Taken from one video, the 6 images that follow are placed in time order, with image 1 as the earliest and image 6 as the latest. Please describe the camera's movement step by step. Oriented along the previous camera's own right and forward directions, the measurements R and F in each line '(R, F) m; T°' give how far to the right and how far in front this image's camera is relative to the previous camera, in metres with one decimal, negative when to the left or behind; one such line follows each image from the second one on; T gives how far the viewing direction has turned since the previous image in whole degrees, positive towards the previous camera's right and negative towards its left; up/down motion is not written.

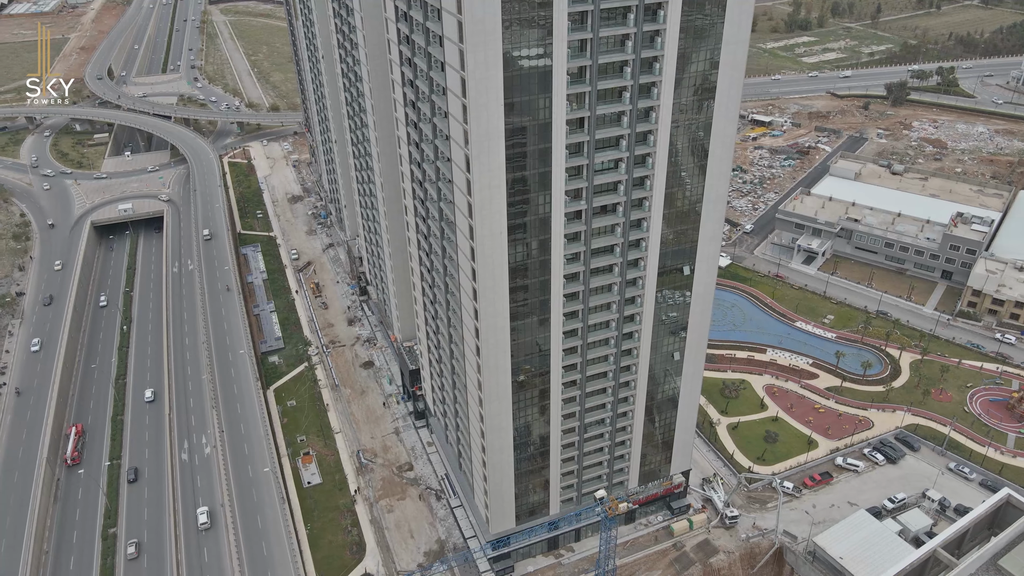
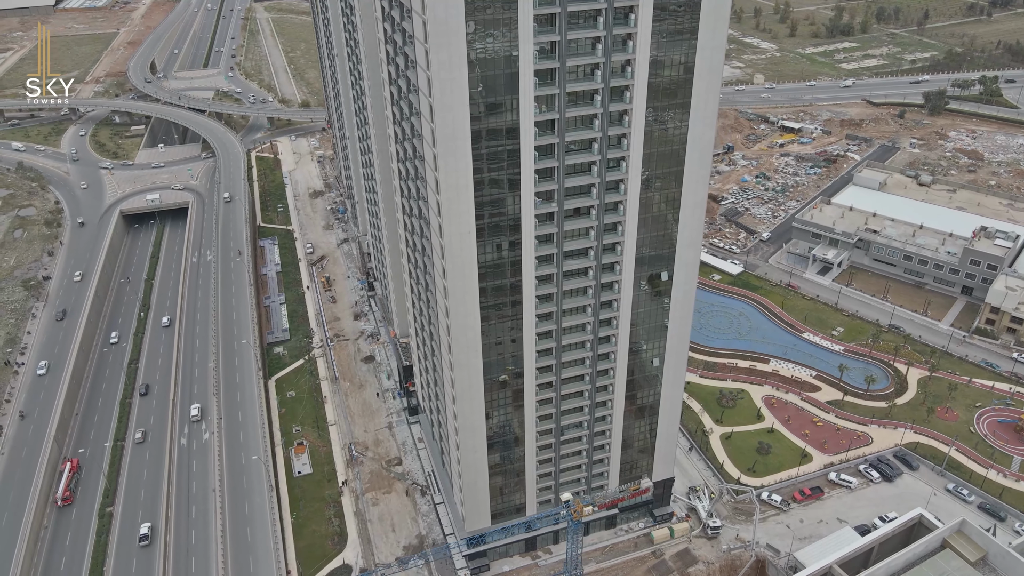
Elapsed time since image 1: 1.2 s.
(+6.0, -0.1) m; -3°
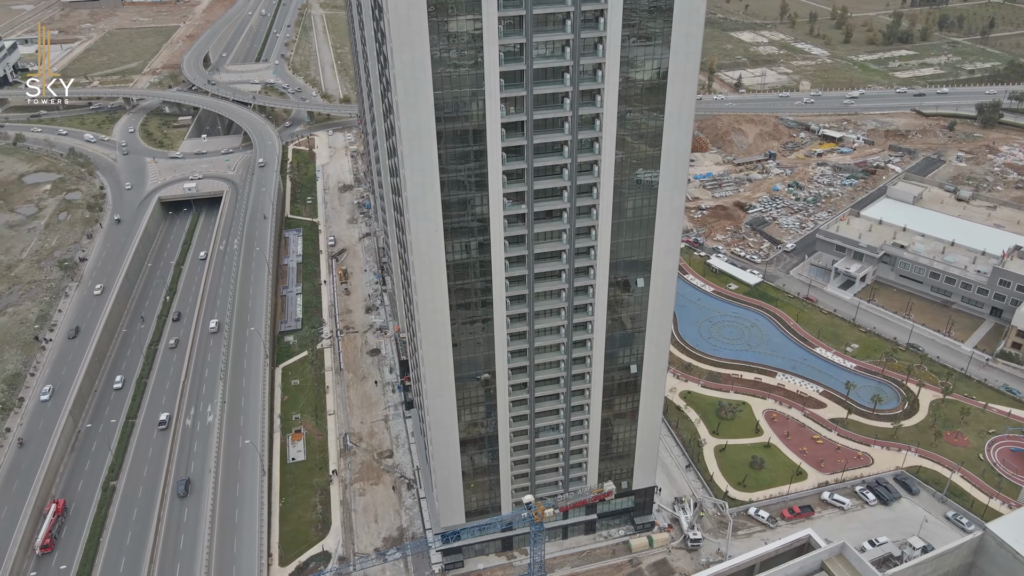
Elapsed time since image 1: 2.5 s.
(+7.2, 0.0) m; -4°
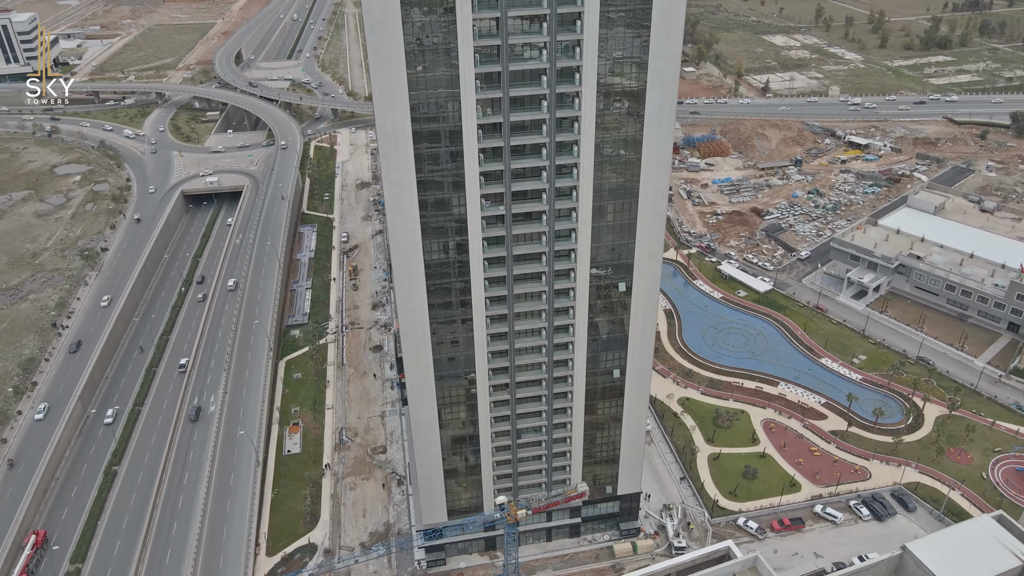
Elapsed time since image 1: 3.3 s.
(+4.8, 0.0) m; -2°
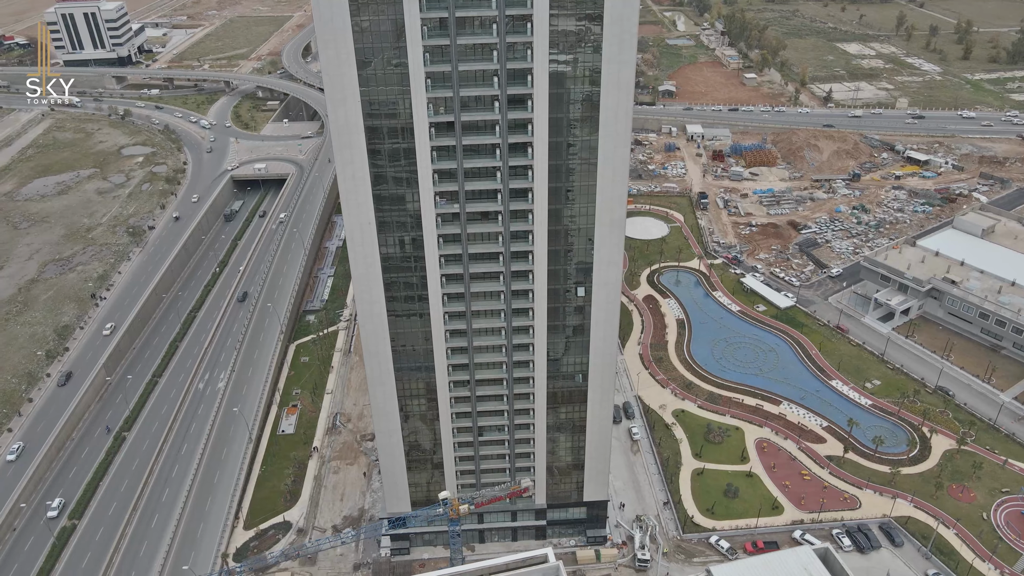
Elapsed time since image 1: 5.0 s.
(+10.4, 0.0) m; -5°
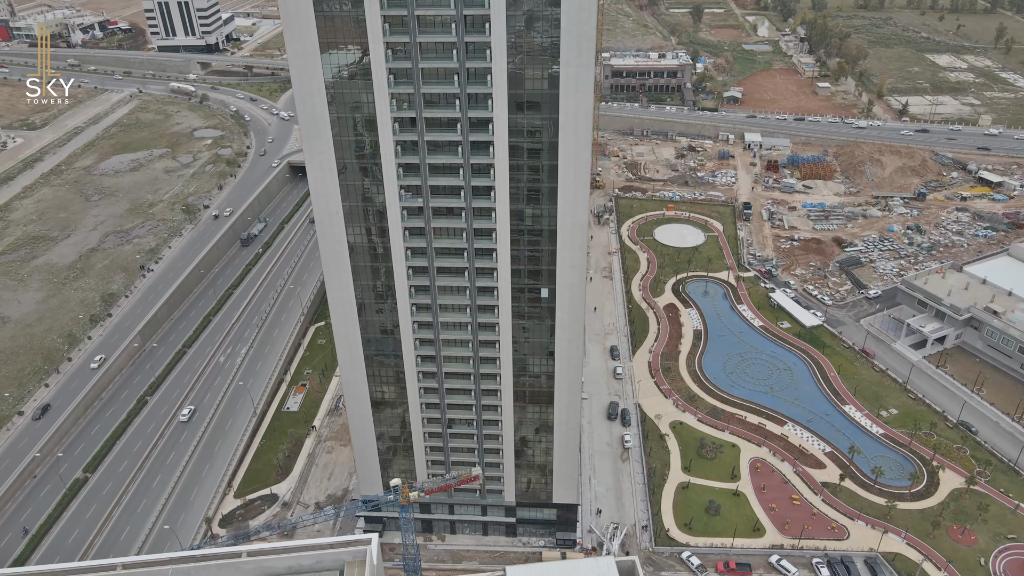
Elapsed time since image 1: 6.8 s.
(+10.6, -0.3) m; -6°
